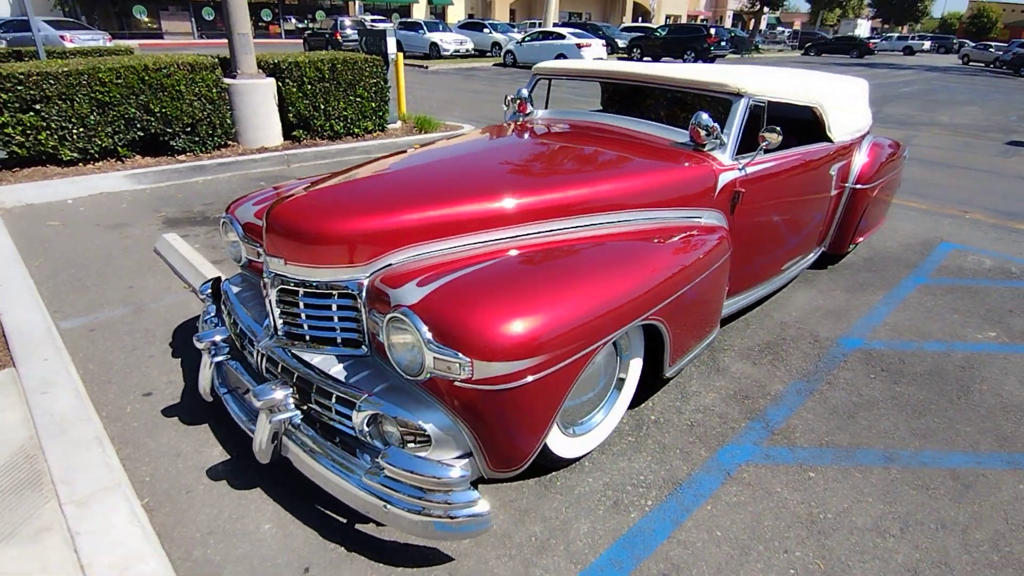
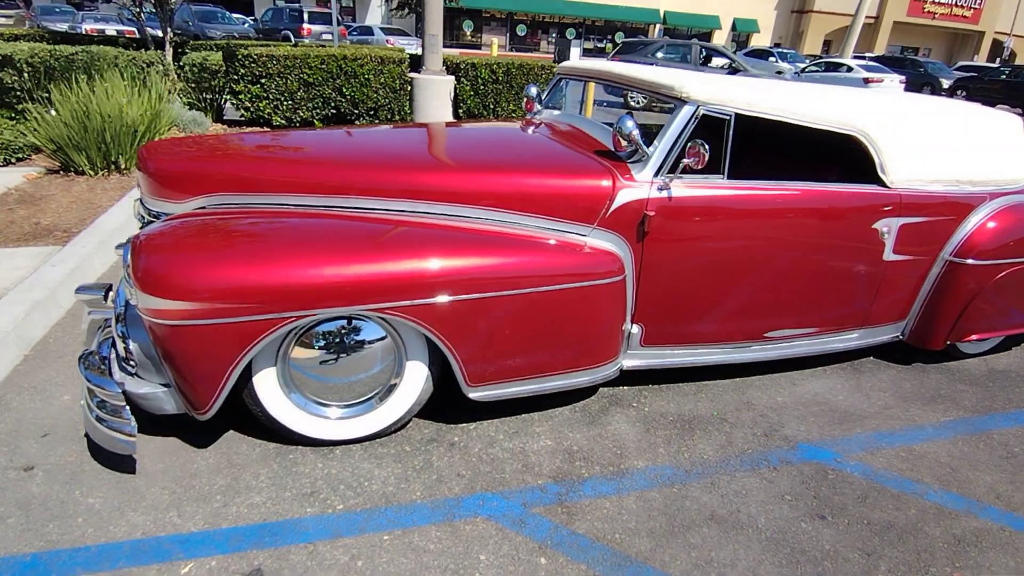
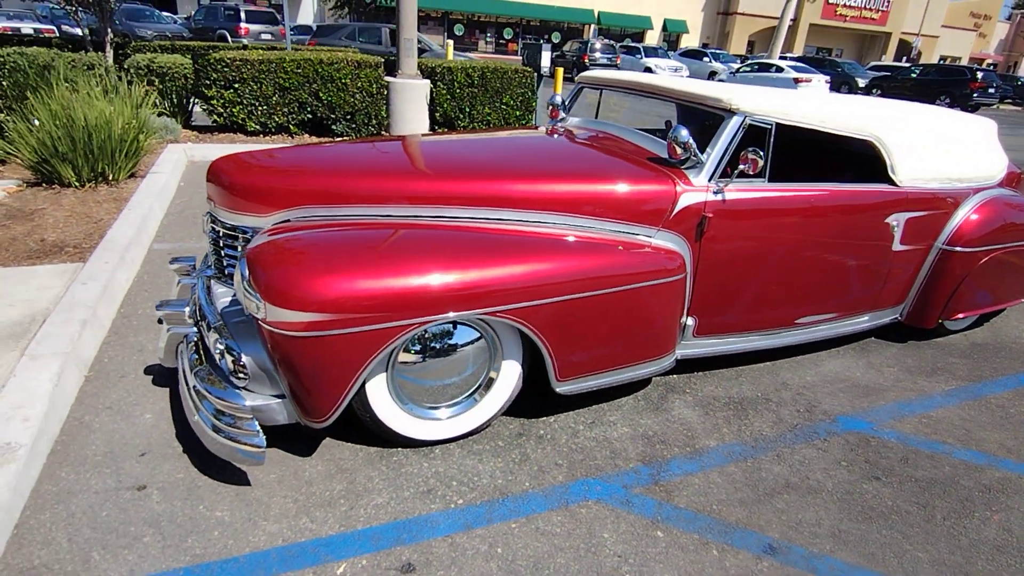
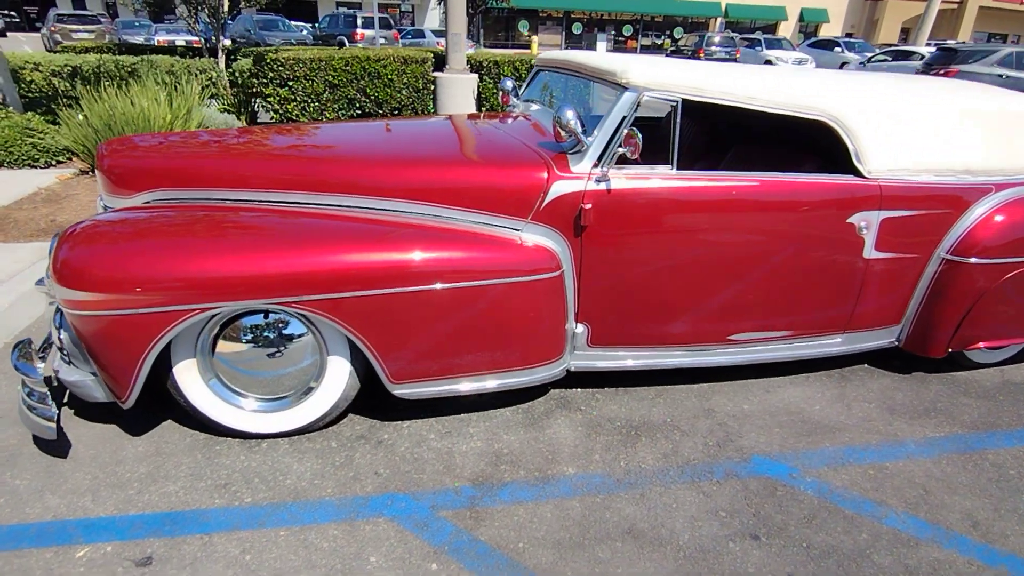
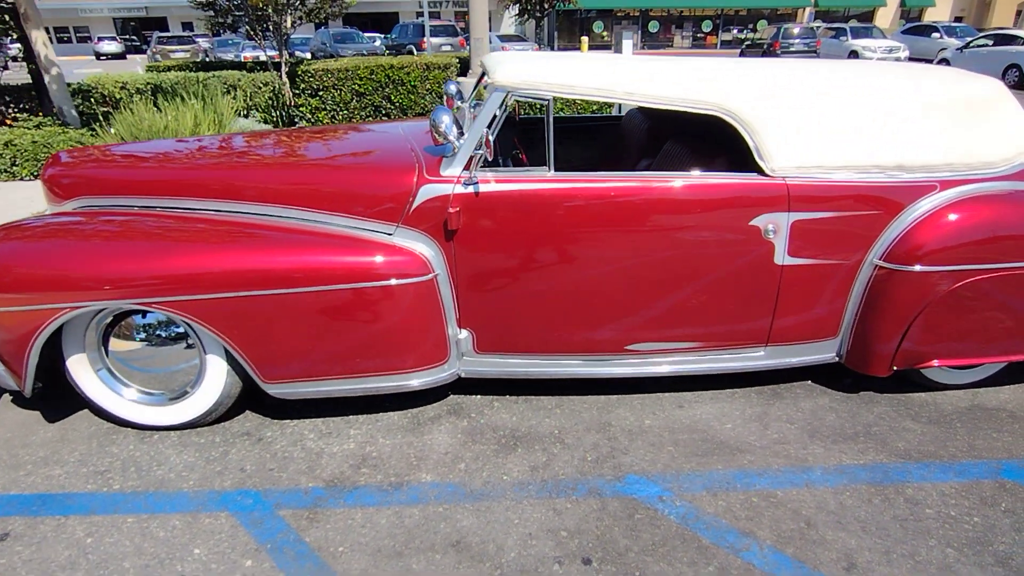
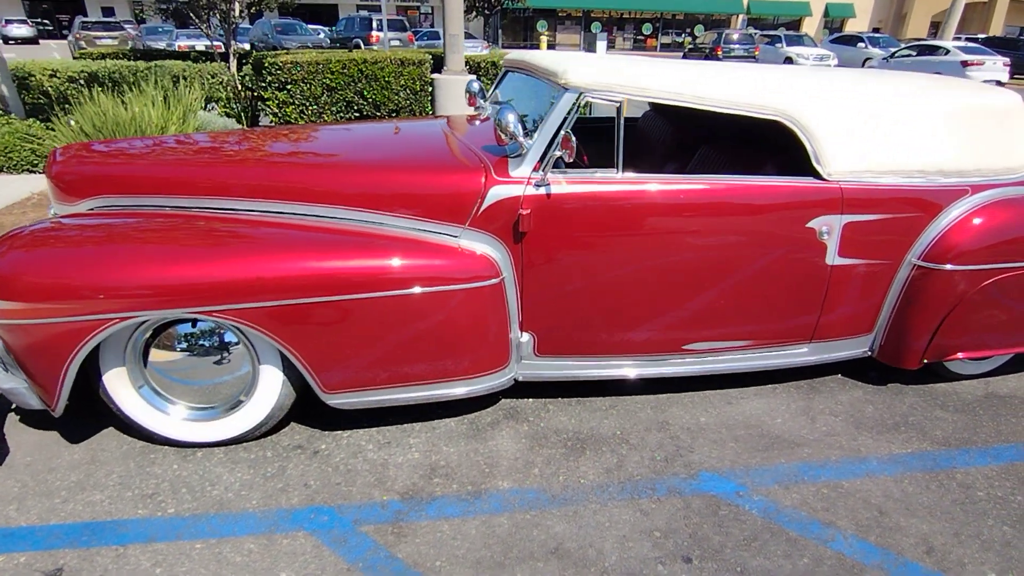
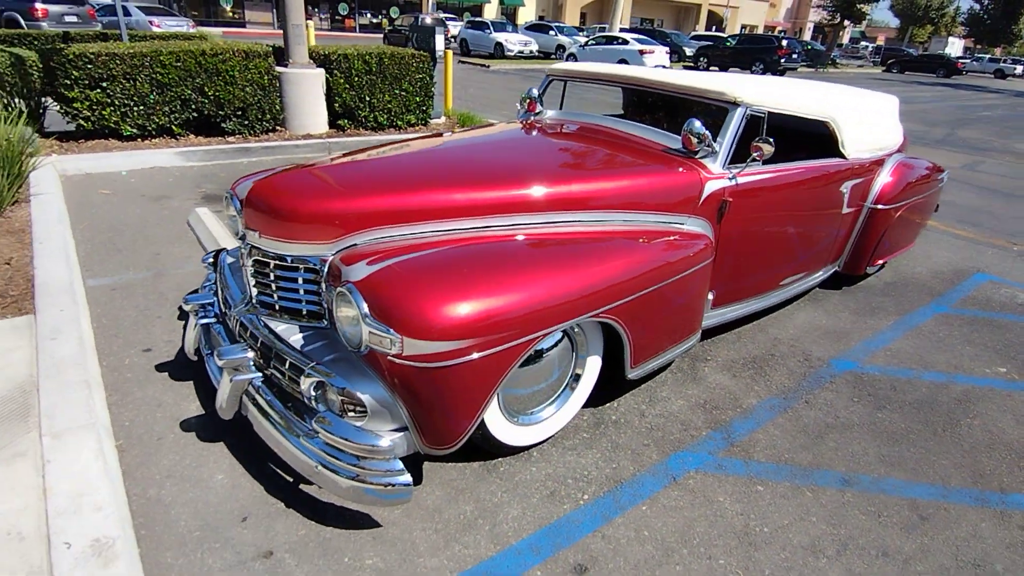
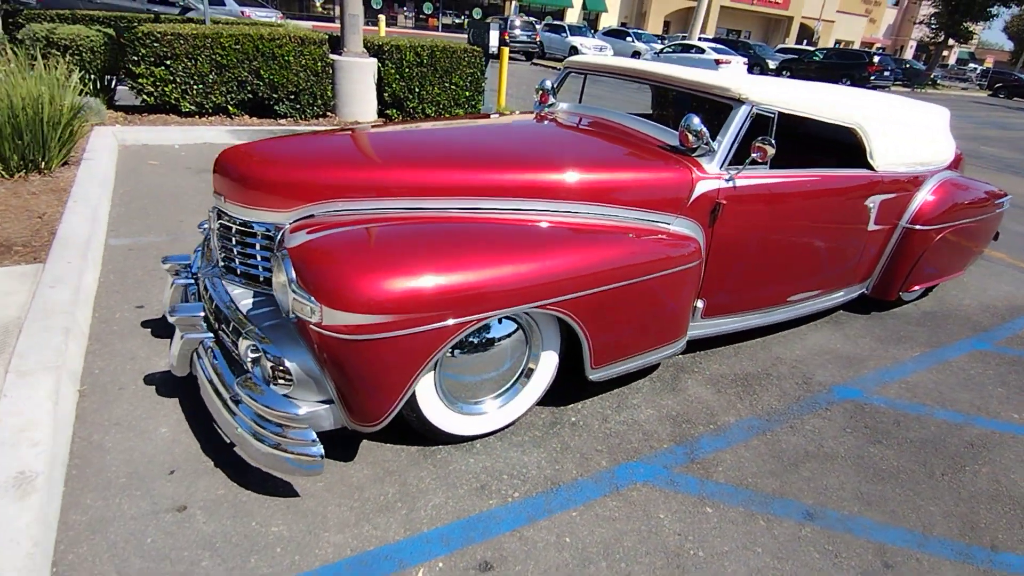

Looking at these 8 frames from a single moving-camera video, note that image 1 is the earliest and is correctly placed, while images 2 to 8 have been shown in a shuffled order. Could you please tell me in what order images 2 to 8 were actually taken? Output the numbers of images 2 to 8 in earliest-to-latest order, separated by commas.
7, 8, 3, 2, 4, 6, 5
